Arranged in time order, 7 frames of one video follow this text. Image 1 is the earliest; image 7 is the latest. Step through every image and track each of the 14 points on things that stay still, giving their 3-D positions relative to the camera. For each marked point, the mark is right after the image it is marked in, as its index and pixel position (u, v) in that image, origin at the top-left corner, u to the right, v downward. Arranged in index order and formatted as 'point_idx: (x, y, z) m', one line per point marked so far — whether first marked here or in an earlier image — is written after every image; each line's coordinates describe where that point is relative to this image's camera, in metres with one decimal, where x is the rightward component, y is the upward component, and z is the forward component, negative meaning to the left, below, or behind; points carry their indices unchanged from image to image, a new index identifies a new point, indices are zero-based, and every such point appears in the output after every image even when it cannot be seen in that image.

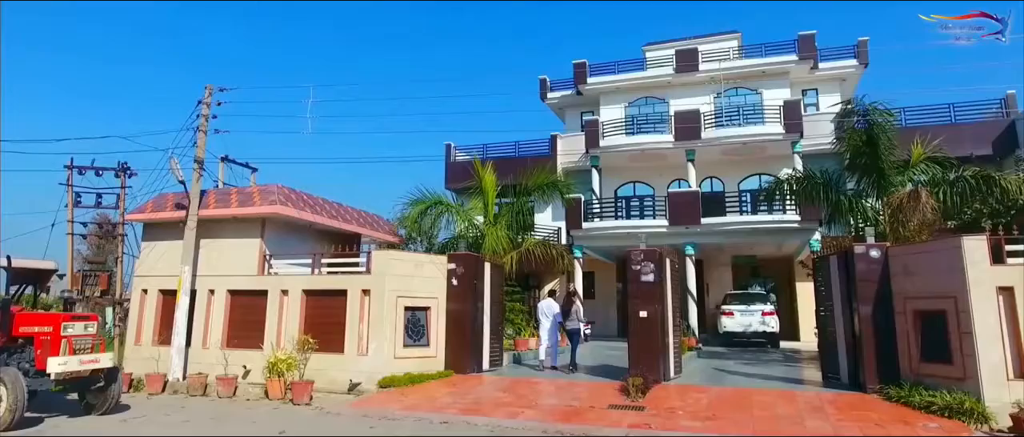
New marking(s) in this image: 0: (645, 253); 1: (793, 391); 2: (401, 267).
0: (+2.2, -0.6, +11.2) m
1: (+4.2, -2.6, +10.2) m
2: (-2.0, -0.9, +11.8) m
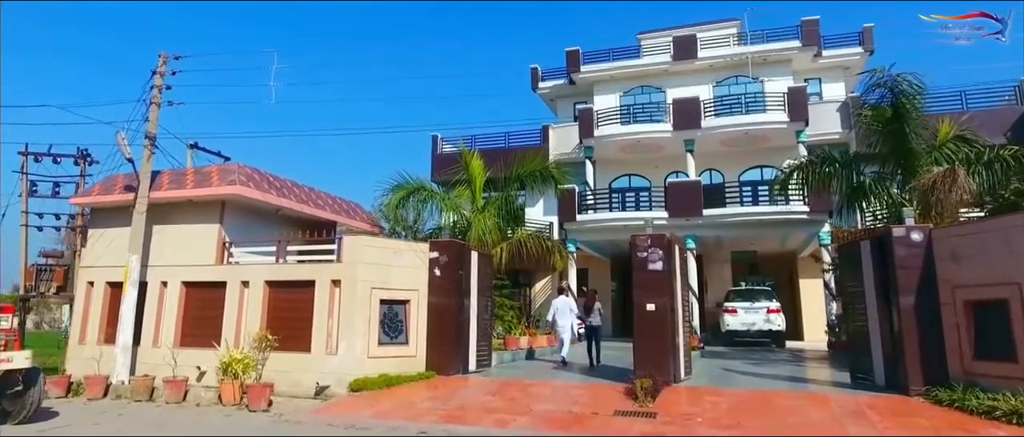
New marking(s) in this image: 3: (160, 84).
0: (+2.0, -0.3, +9.9) m
1: (+4.1, -2.3, +8.9) m
2: (-2.1, -0.6, +10.4) m
3: (-6.2, +2.4, +11.9) m
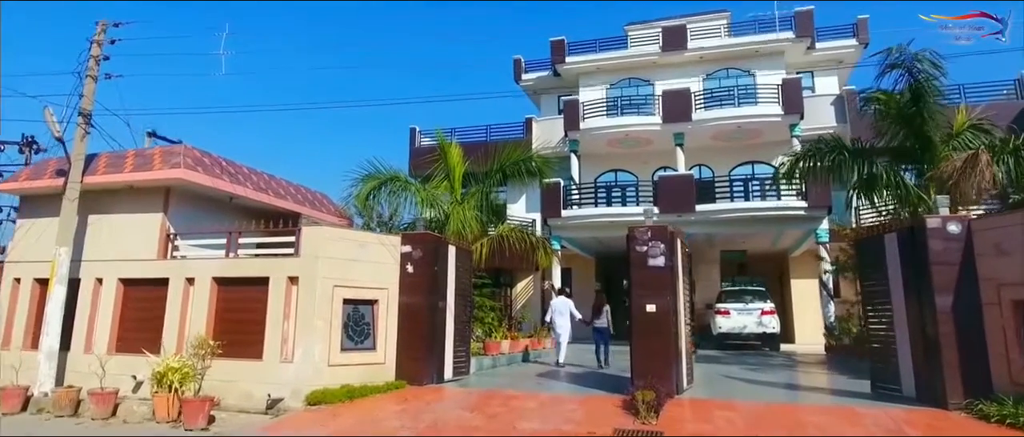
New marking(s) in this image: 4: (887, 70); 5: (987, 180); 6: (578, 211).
0: (+1.8, -0.1, +8.8) m
1: (+3.9, -2.2, +7.8) m
2: (-2.4, -0.4, +9.2) m
3: (-6.4, +2.5, +10.5) m
4: (+6.5, +2.6, +11.6) m
5: (+6.9, +0.6, +9.9) m
6: (+1.9, +0.2, +19.6) m
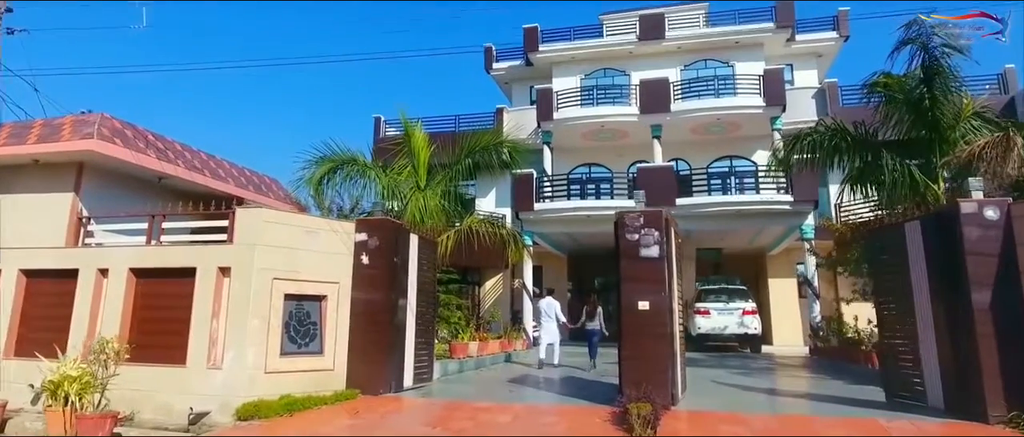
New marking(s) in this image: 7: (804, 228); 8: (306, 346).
0: (+1.5, 0.0, +7.6) m
1: (+3.6, -2.0, +6.8) m
2: (-2.7, -0.2, +7.8) m
3: (-6.8, +2.8, +9.0) m
4: (+6.1, +2.7, +10.7) m
5: (+6.6, +0.7, +9.0) m
6: (+1.1, +0.4, +18.5) m
7: (+7.4, -0.2, +17.2) m
8: (-2.4, -1.5, +8.0) m
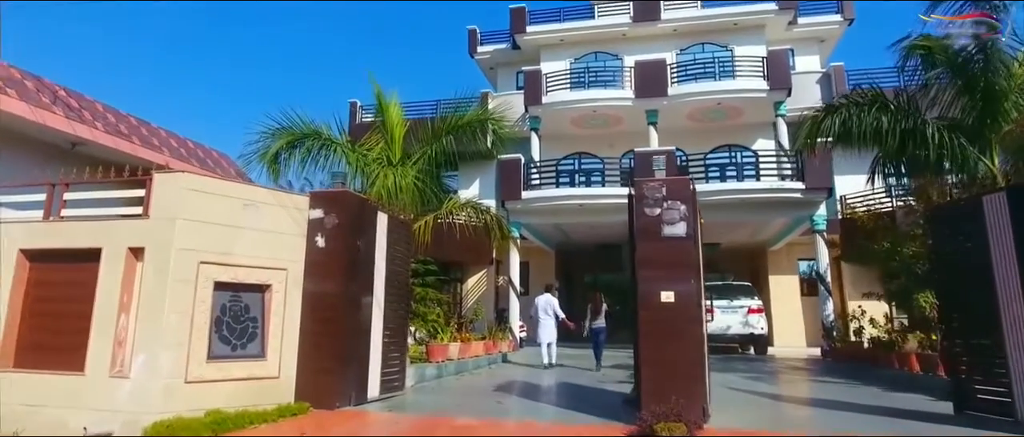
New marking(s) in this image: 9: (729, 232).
0: (+1.4, +0.3, +6.1) m
1: (+3.5, -1.8, +5.3) m
2: (-2.8, +0.1, +6.2) m
3: (-6.9, +3.1, +7.3) m
4: (+5.9, +2.9, +9.3) m
5: (+6.4, +0.9, +7.6) m
6: (+0.7, +0.7, +17.0) m
7: (+7.1, 0.0, +15.8) m
8: (-2.5, -1.2, +6.4) m
9: (+6.2, -0.4, +19.4) m
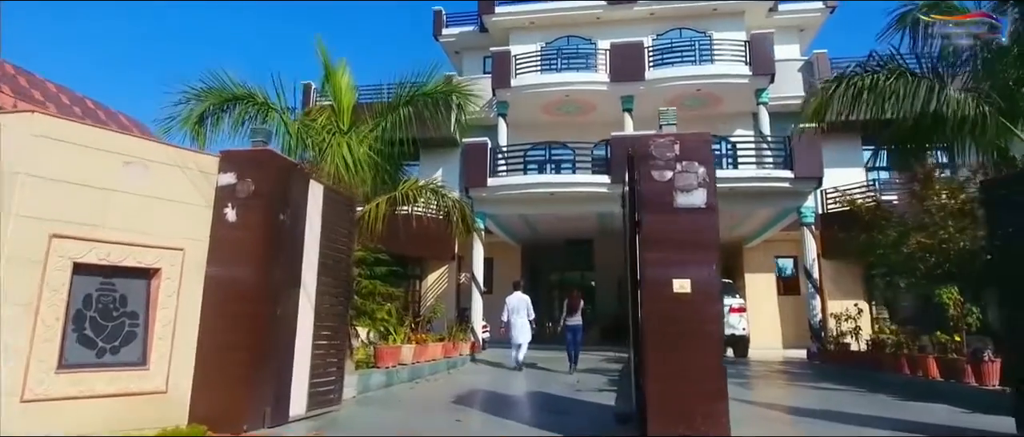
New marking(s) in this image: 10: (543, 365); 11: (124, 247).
0: (+1.2, +0.5, +4.7) m
1: (+3.3, -1.6, +4.1) m
2: (-3.0, +0.4, +4.6) m
3: (-7.2, +3.4, +5.4) m
4: (+5.5, +3.1, +8.1) m
5: (+6.1, +1.1, +6.5) m
6: (-0.1, +0.9, +15.5) m
7: (+6.3, +0.1, +14.7) m
8: (-2.8, -0.9, +4.8) m
9: (+5.3, -0.2, +18.2) m
10: (+0.5, -2.5, +11.5) m
11: (-2.7, -0.2, +4.9) m
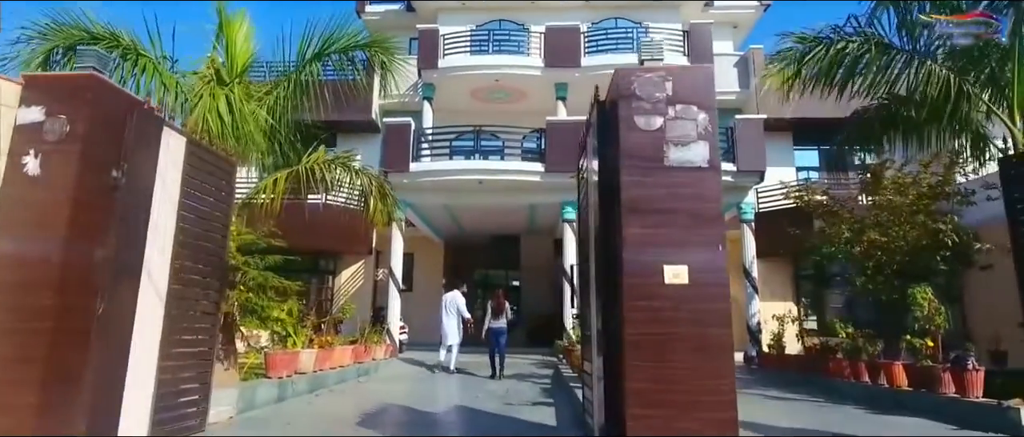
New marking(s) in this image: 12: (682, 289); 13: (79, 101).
0: (+0.8, +0.7, +3.5) m
1: (+3.0, -1.4, +3.1) m
2: (-3.3, +0.6, +2.9) m
3: (-7.5, +3.8, +3.3) m
4: (+4.8, +3.2, +7.4) m
5: (+5.6, +1.2, +5.9) m
6: (-1.7, +1.1, +14.1) m
7: (+4.8, +0.2, +14.0) m
8: (-3.1, -0.7, +3.1) m
9: (+3.4, -0.1, +17.4) m
10: (-0.7, -2.3, +10.1) m
11: (-3.1, +0.1, +3.2) m
12: (+0.8, -0.3, +3.3) m
13: (-2.4, +0.7, +3.8) m
